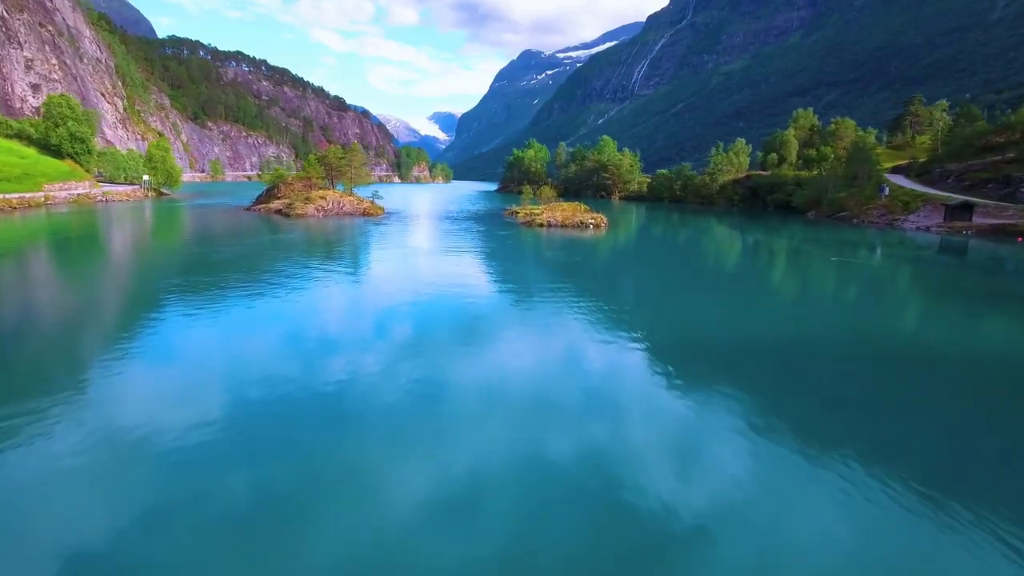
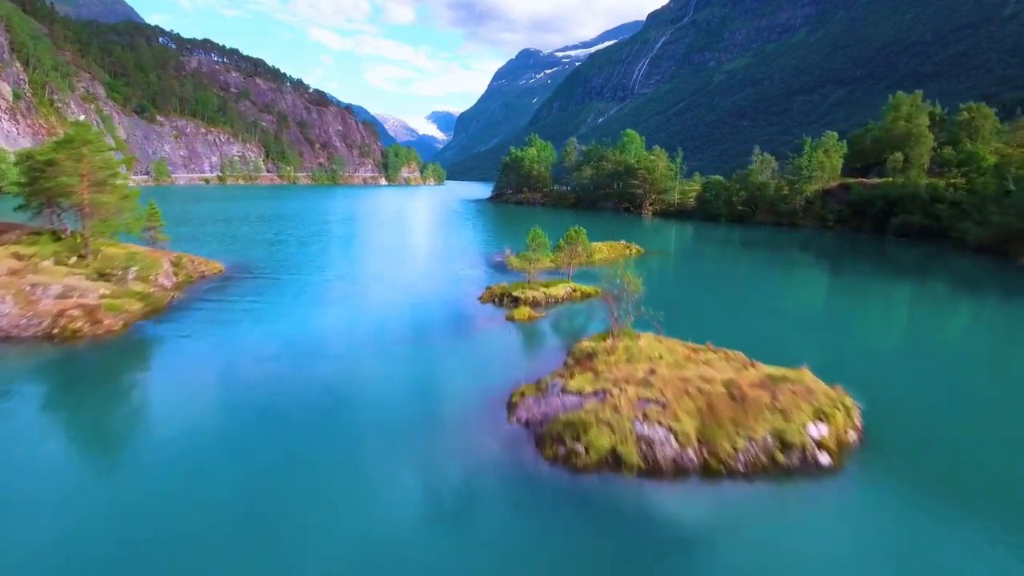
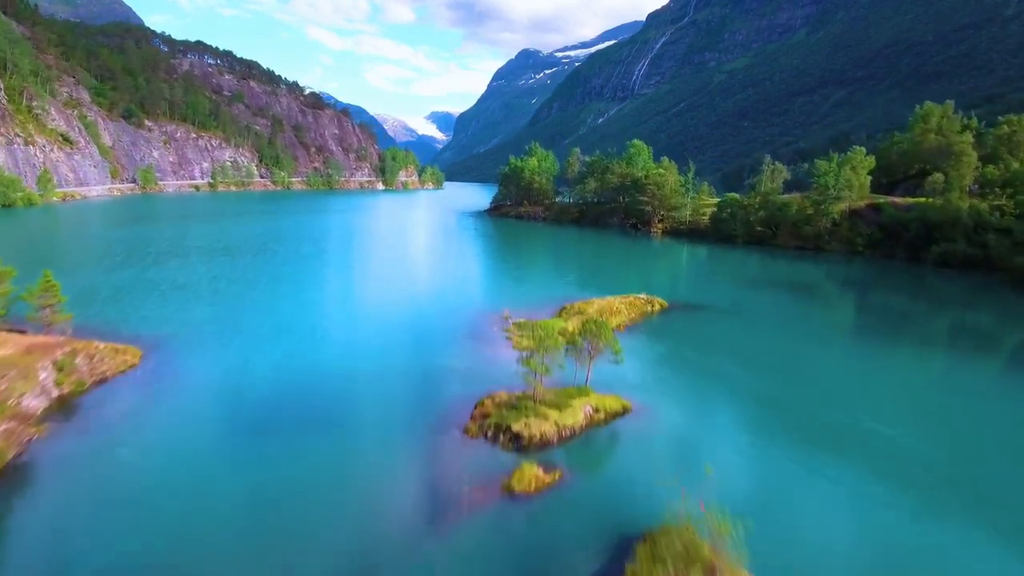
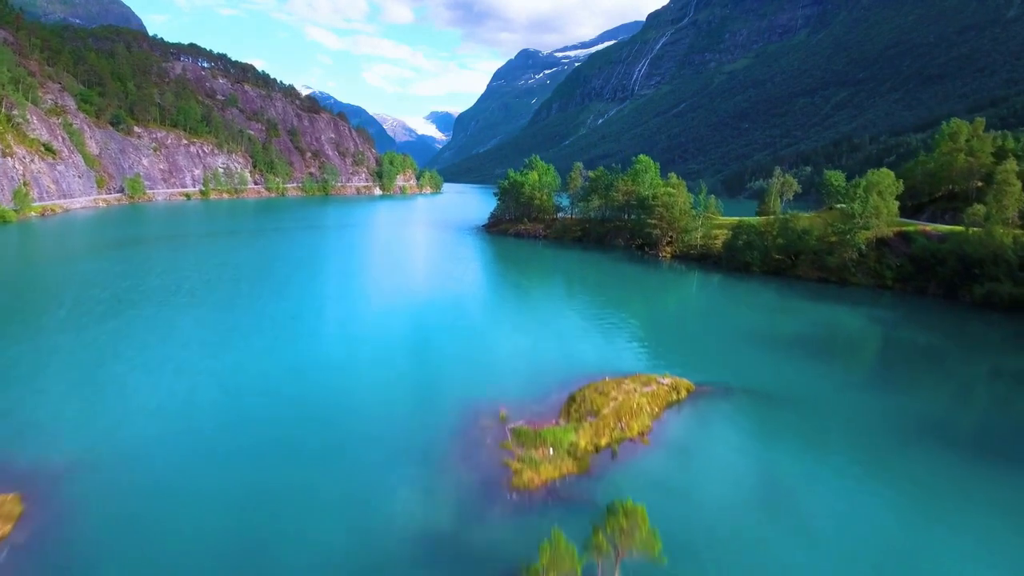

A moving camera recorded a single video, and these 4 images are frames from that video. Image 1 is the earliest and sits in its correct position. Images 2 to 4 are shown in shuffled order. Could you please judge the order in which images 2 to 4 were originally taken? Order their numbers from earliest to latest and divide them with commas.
2, 3, 4
